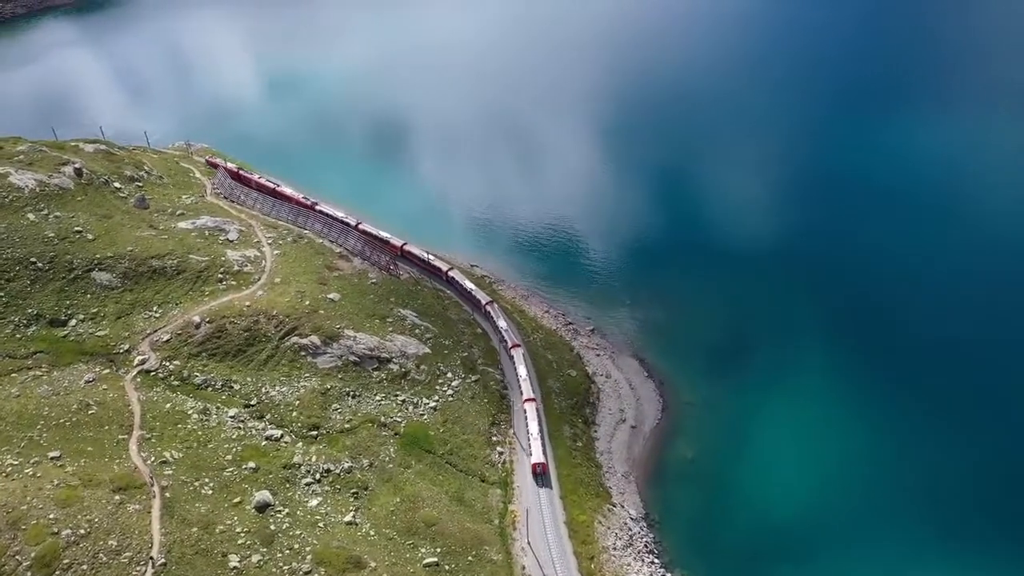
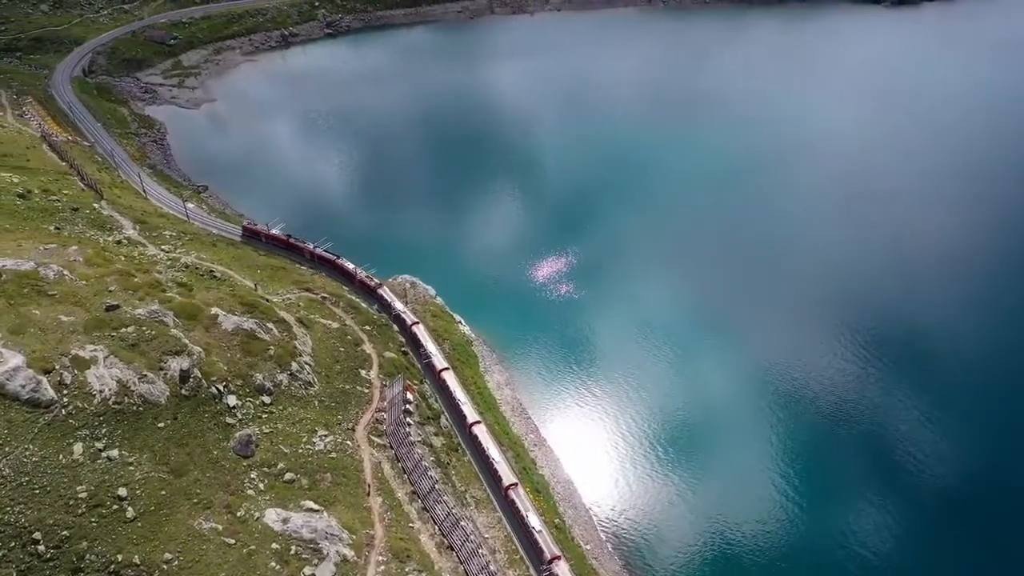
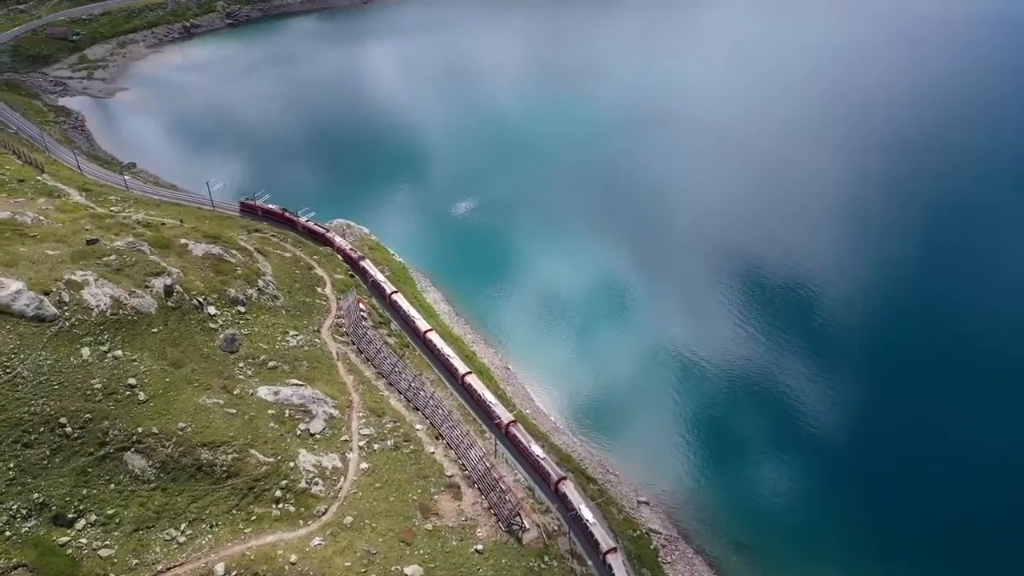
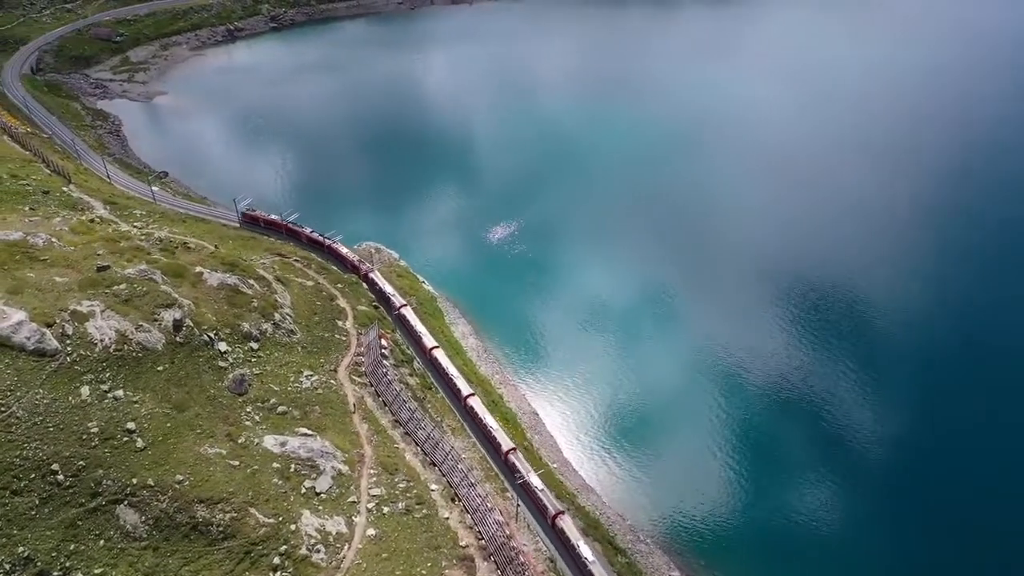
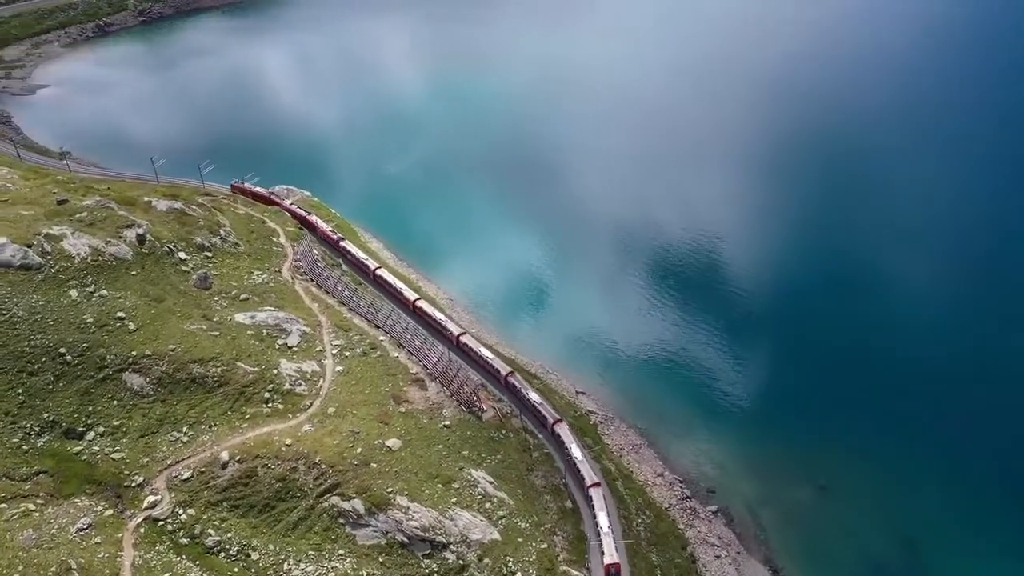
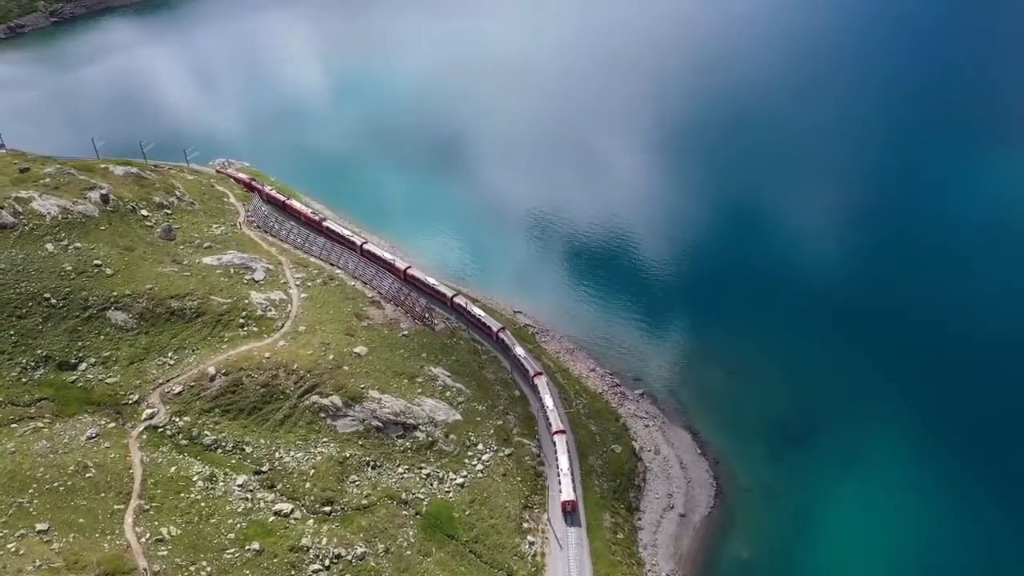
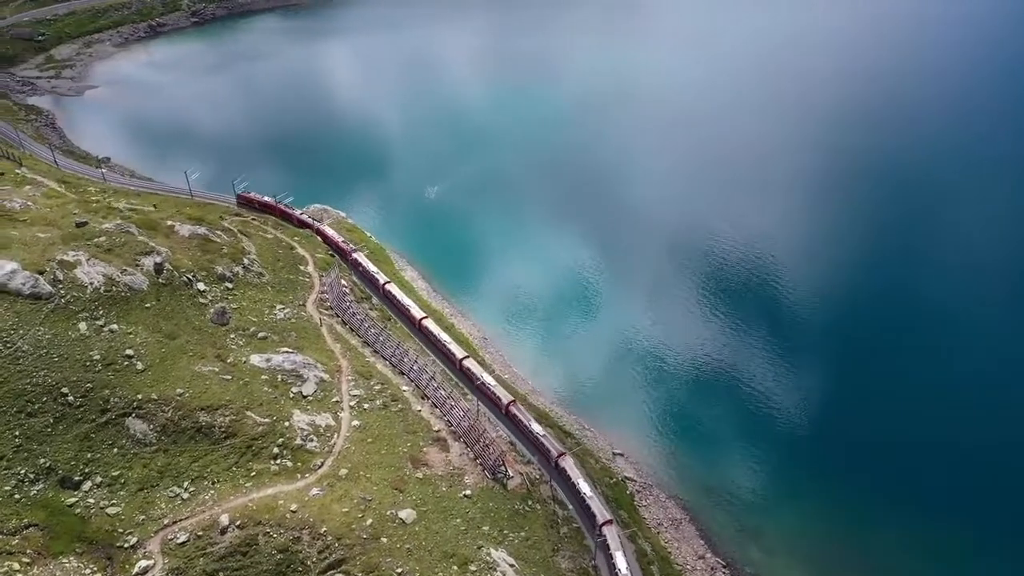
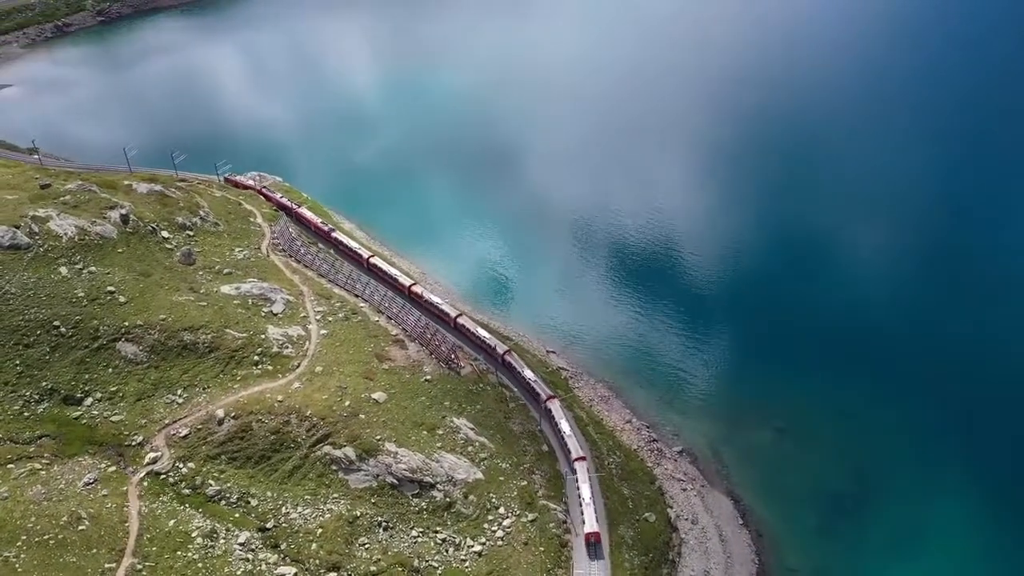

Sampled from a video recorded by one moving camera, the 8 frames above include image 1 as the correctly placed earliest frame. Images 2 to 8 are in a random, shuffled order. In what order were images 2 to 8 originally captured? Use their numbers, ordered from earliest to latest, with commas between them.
6, 8, 5, 7, 3, 4, 2
